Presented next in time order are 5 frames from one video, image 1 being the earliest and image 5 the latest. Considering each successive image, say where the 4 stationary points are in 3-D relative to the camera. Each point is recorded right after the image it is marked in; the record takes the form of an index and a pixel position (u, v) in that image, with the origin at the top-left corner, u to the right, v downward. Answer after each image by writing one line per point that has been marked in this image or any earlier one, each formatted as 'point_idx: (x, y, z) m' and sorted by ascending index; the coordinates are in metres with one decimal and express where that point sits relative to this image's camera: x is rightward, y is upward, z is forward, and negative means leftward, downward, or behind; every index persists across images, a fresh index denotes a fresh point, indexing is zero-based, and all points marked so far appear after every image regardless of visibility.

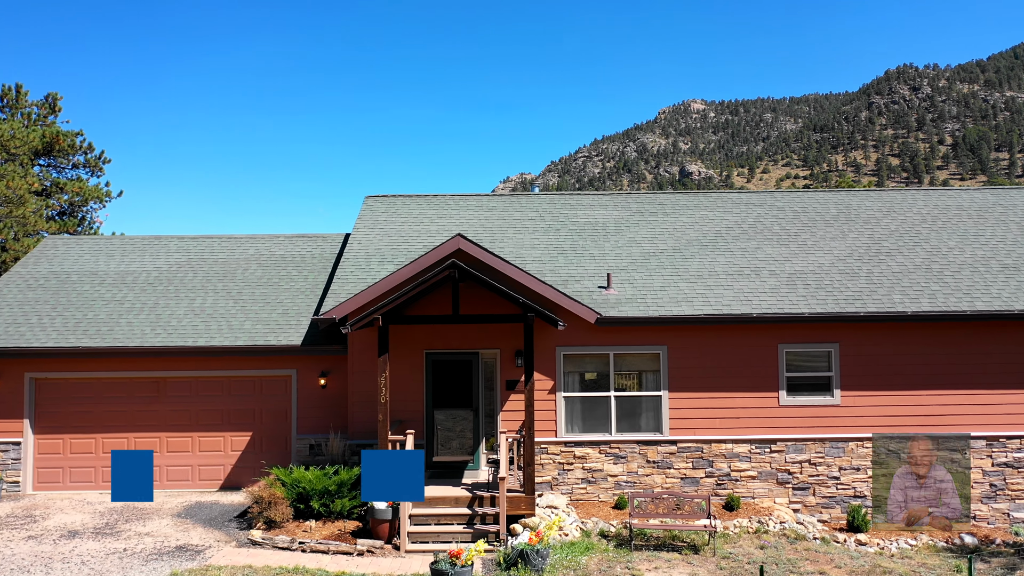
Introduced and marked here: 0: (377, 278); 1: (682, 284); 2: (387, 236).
0: (-1.6, +0.1, +13.6) m
1: (+2.0, 0.0, +13.3) m
2: (-1.7, +0.7, +15.3) m
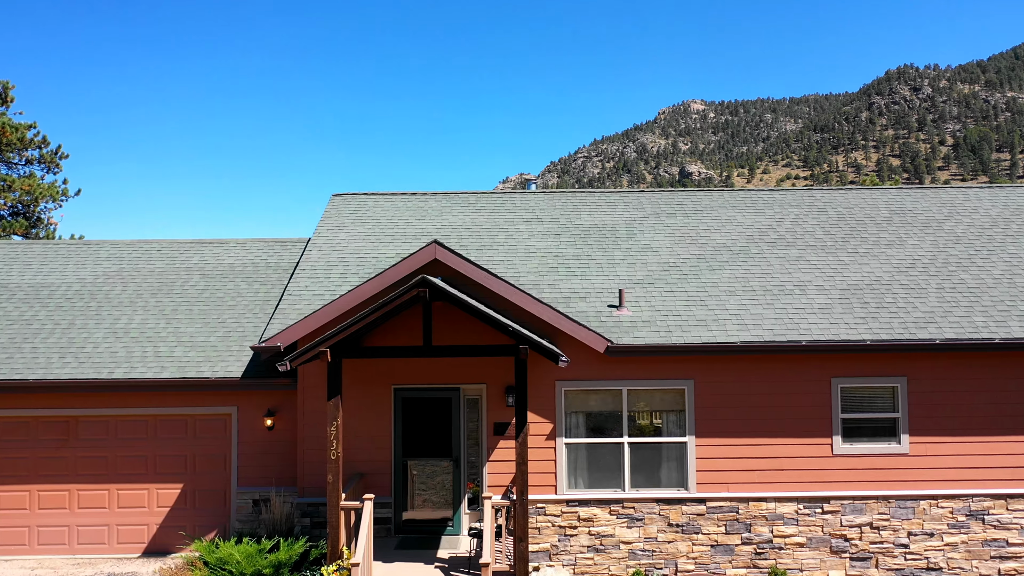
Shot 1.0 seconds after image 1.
0: (-1.7, -0.1, +11.1) m
1: (+1.9, -0.1, +10.8) m
2: (-1.7, +0.5, +12.8) m
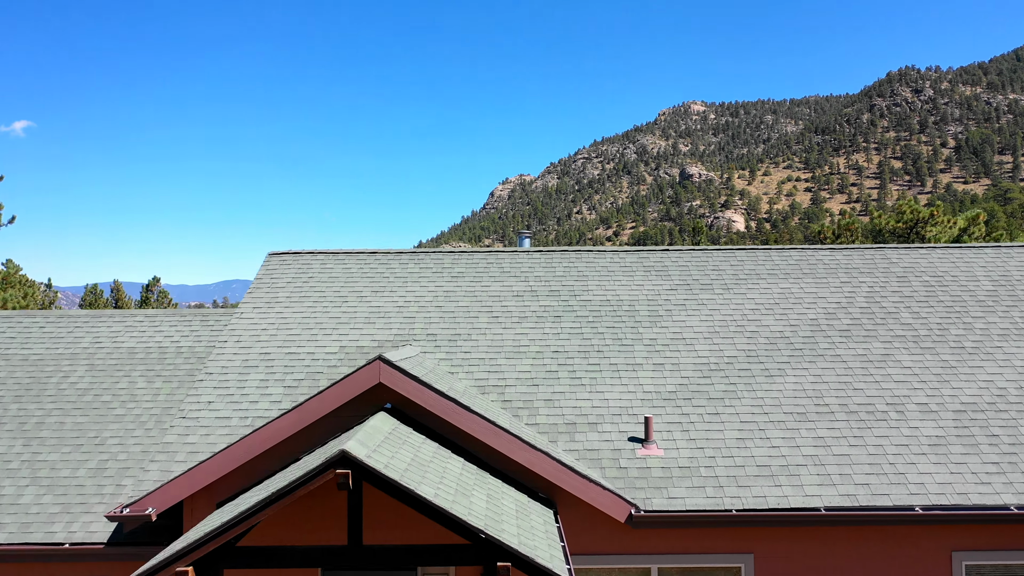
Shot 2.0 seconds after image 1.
0: (-1.8, -0.9, +8.0) m
1: (+1.8, -1.0, +7.7) m
2: (-1.9, -0.3, +9.6) m
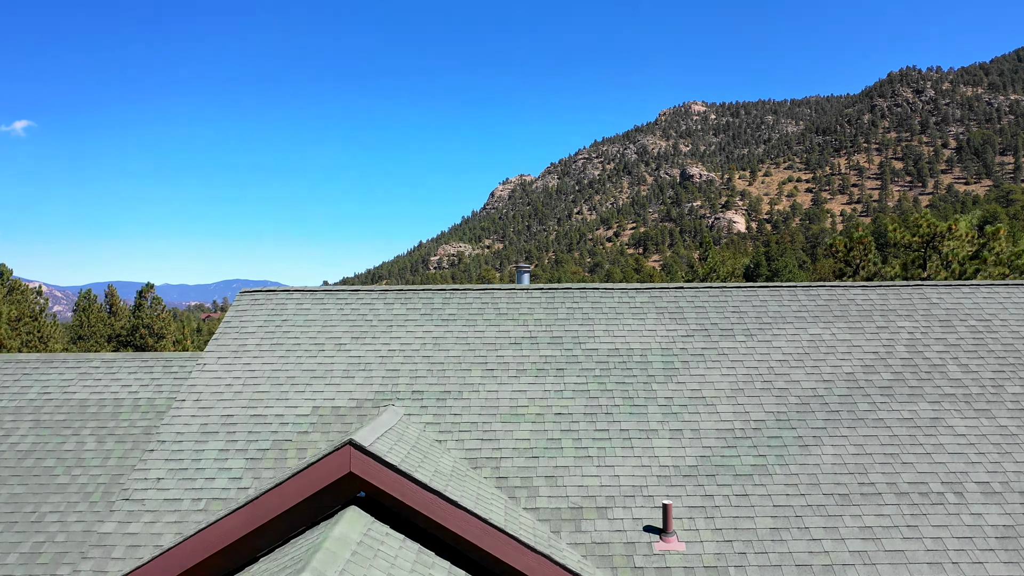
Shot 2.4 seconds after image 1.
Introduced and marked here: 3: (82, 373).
0: (-1.8, -1.3, +6.9) m
1: (+1.7, -1.3, +6.6) m
2: (-1.9, -0.7, +8.5) m
3: (-3.7, -0.7, +9.9) m
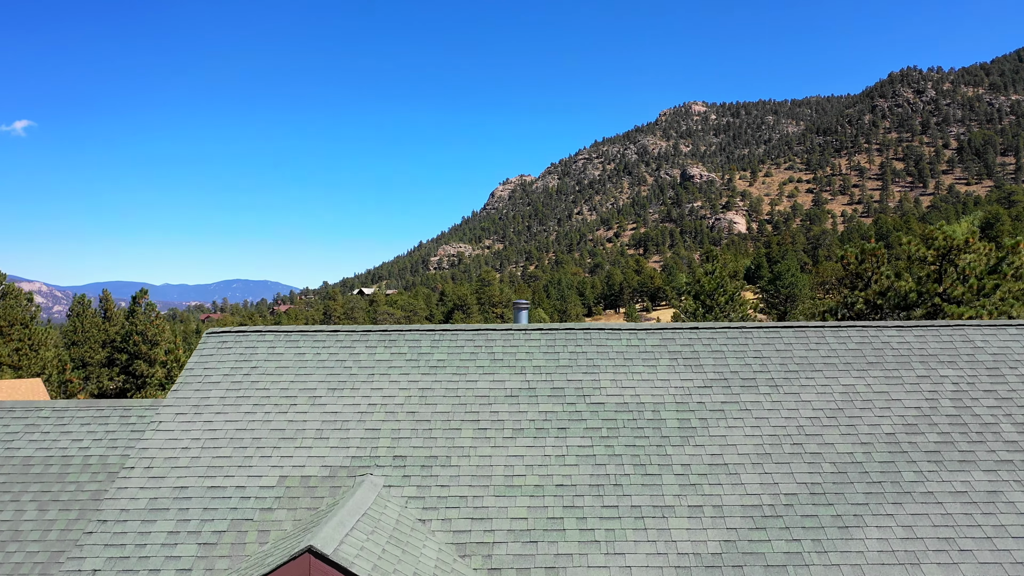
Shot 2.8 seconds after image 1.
0: (-1.9, -1.6, +5.9) m
1: (+1.7, -1.7, +5.6) m
2: (-1.9, -1.0, +7.5) m
3: (-3.7, -1.0, +8.9) m
